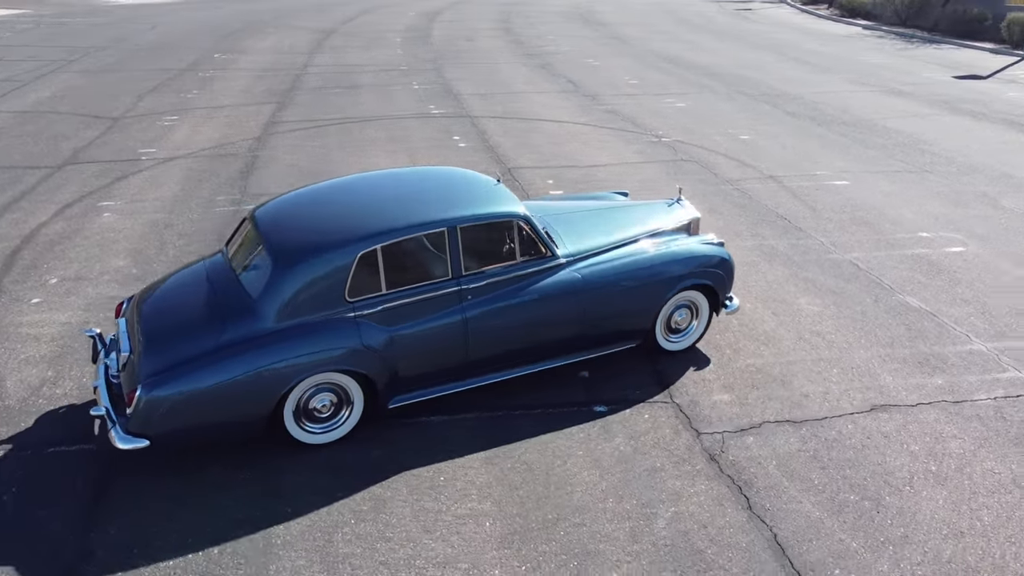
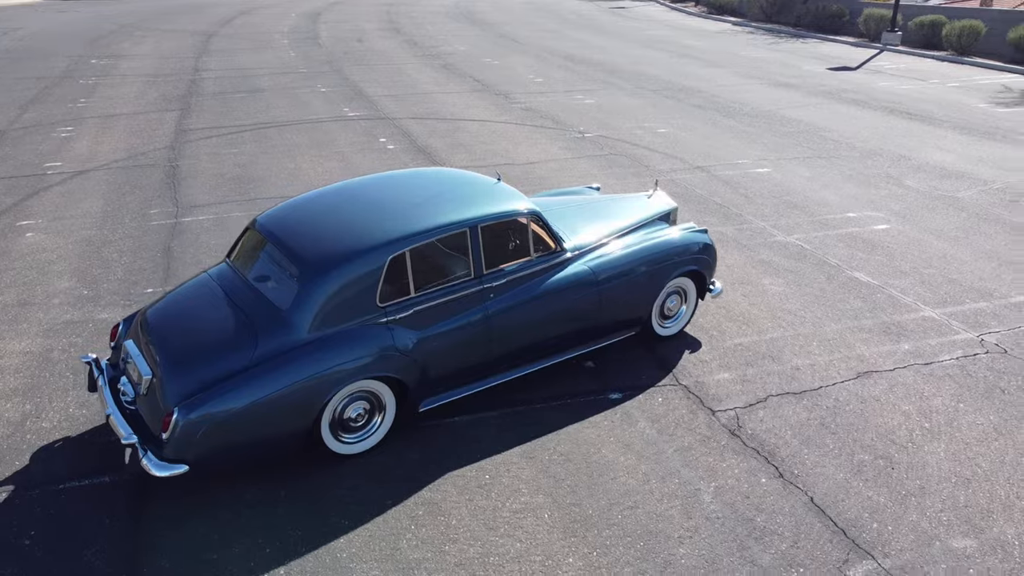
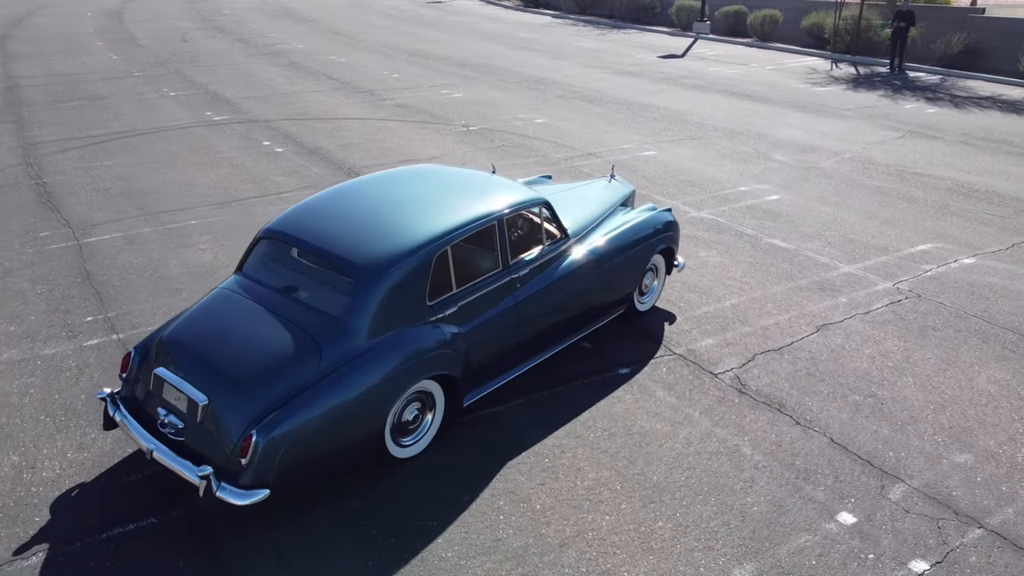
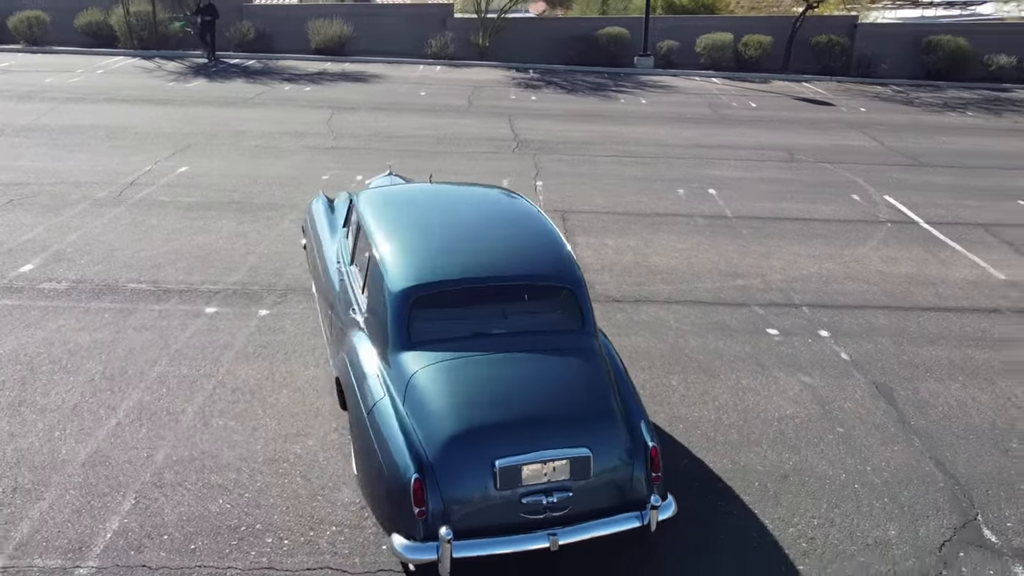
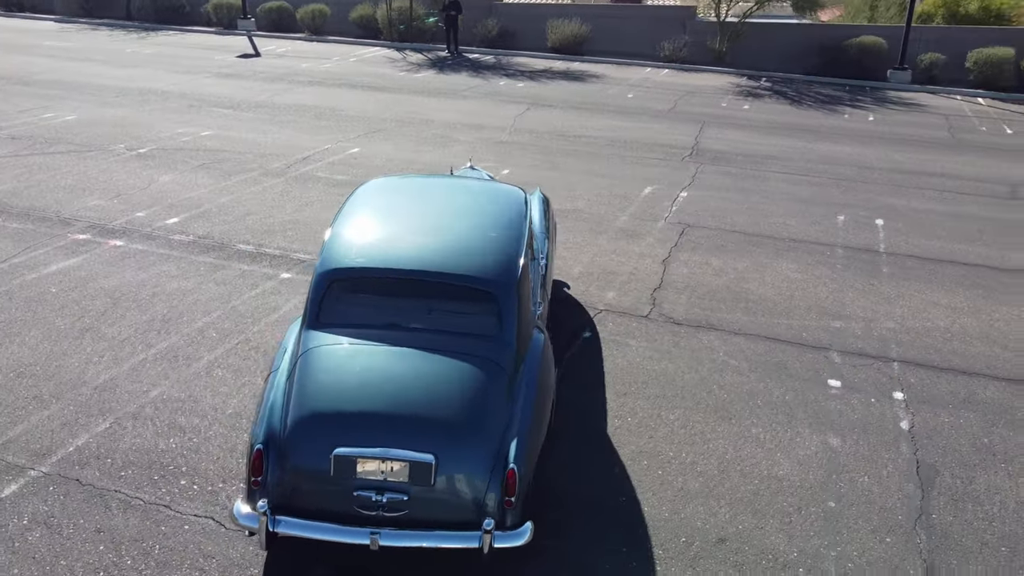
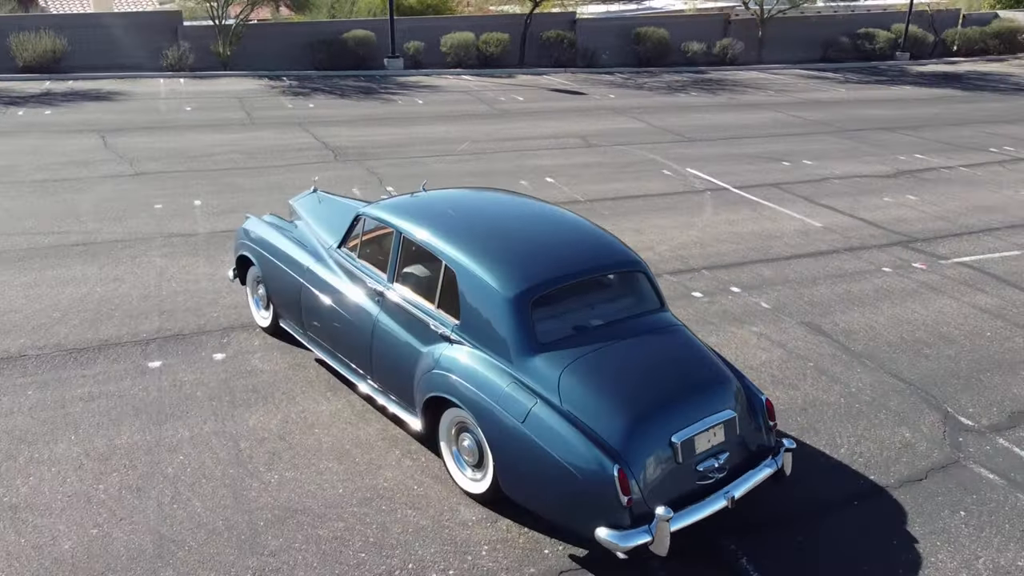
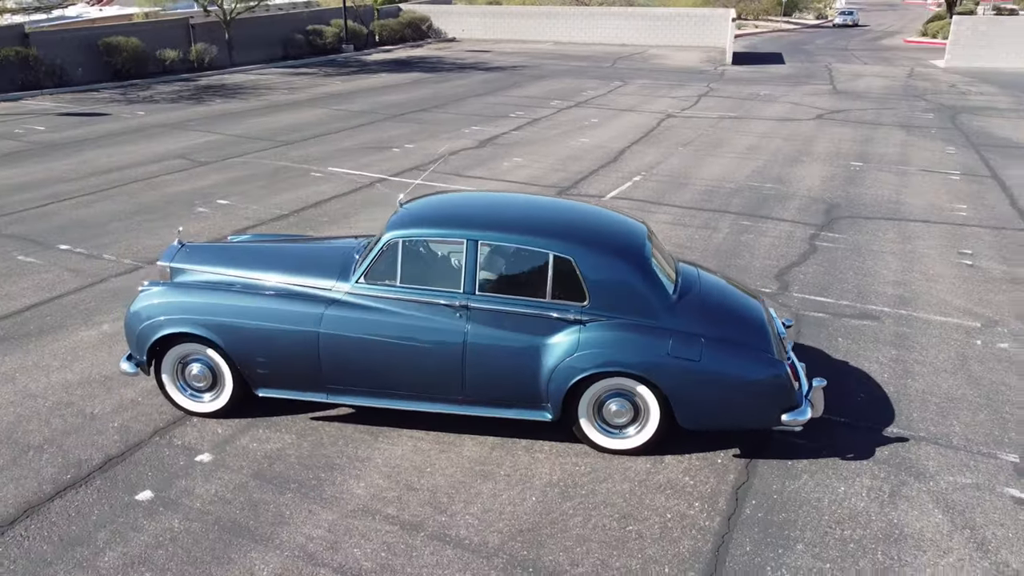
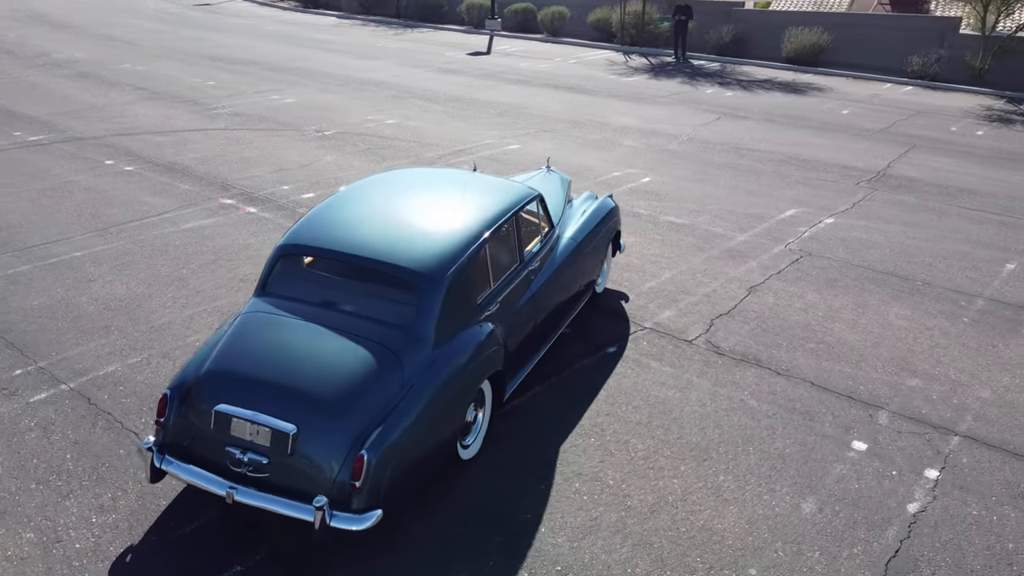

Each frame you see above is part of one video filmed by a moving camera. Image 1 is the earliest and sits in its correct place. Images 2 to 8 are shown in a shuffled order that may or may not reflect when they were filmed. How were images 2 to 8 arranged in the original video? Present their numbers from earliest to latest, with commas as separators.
2, 3, 8, 5, 4, 6, 7
